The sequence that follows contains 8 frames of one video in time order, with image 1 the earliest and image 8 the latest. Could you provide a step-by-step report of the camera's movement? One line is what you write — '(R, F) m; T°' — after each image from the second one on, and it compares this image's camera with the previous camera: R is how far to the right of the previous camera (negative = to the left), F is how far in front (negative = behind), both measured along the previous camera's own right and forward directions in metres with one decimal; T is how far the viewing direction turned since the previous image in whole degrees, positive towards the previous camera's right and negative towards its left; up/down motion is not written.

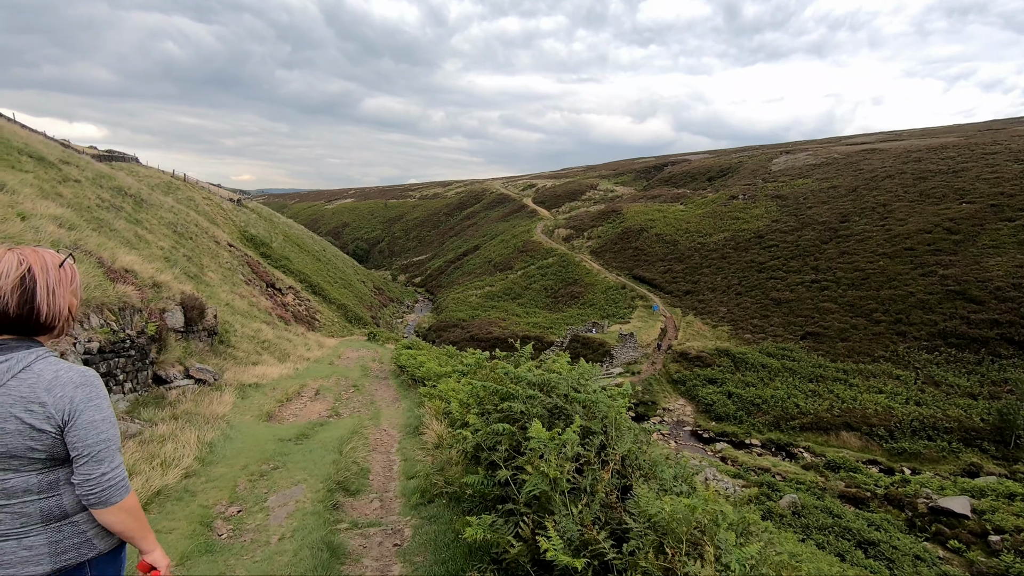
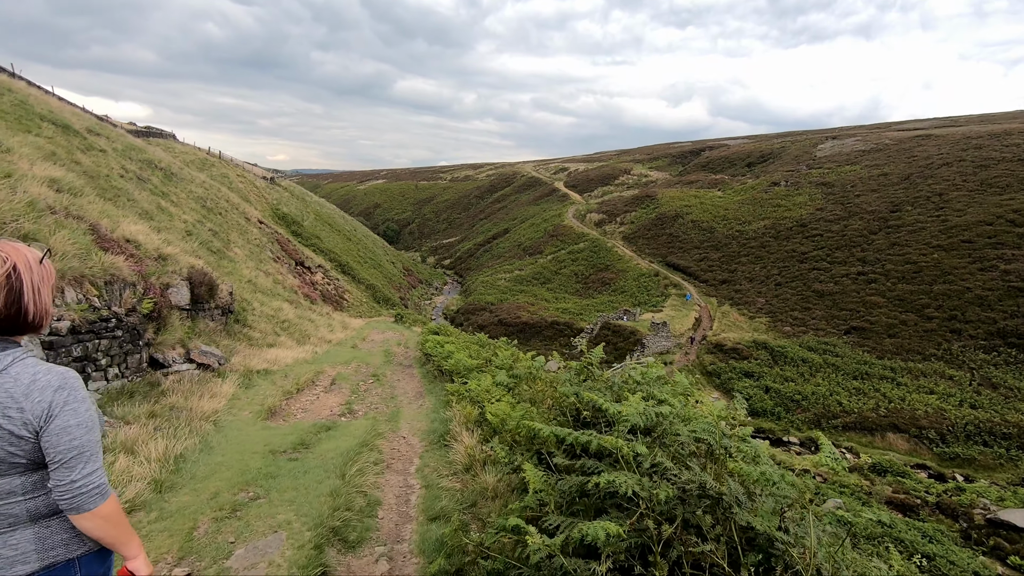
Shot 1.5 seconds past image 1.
(-0.1, +0.6) m; -3°
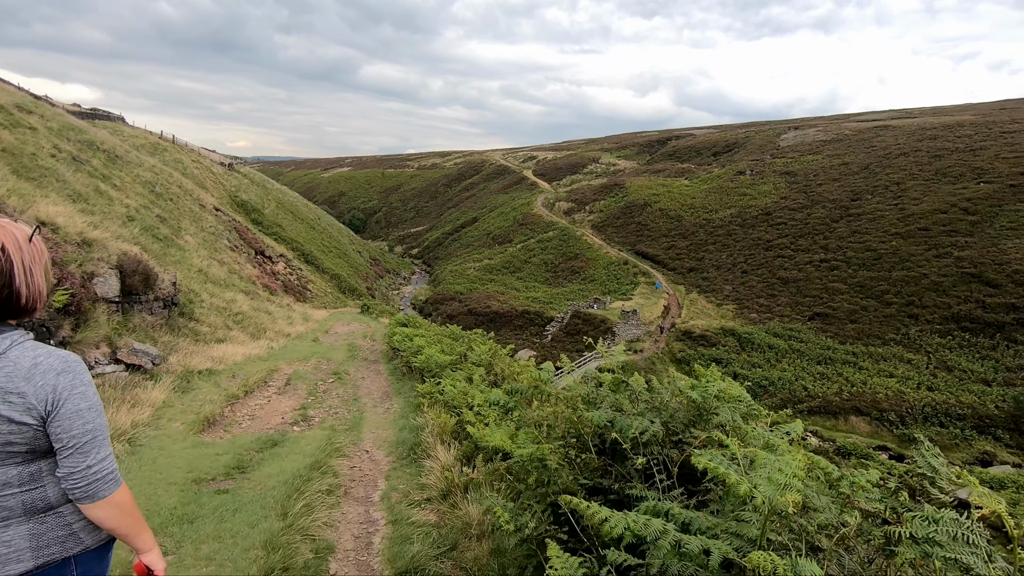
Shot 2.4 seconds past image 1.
(-0.1, +0.4) m; +3°
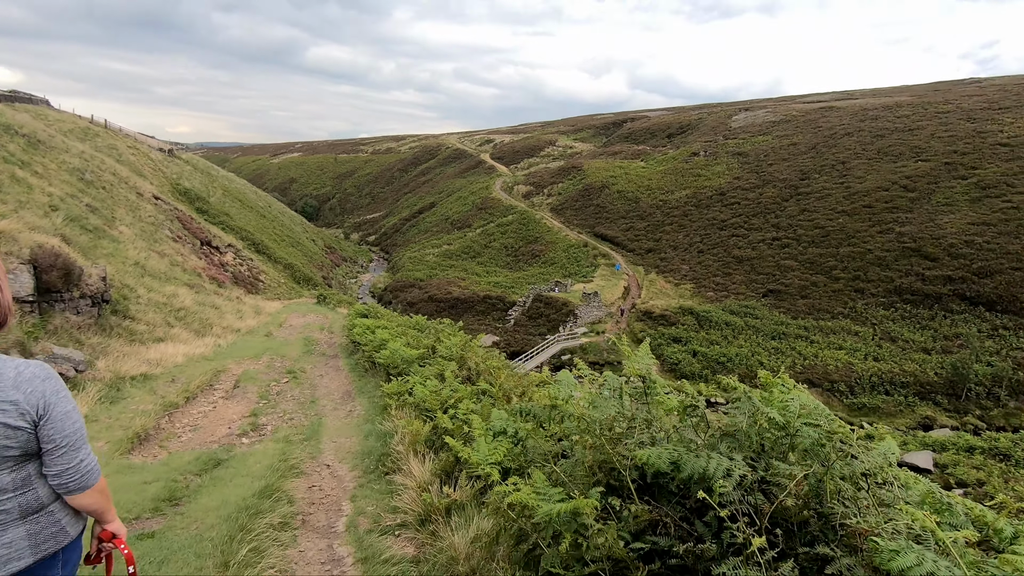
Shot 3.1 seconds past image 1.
(-0.1, +0.3) m; +4°
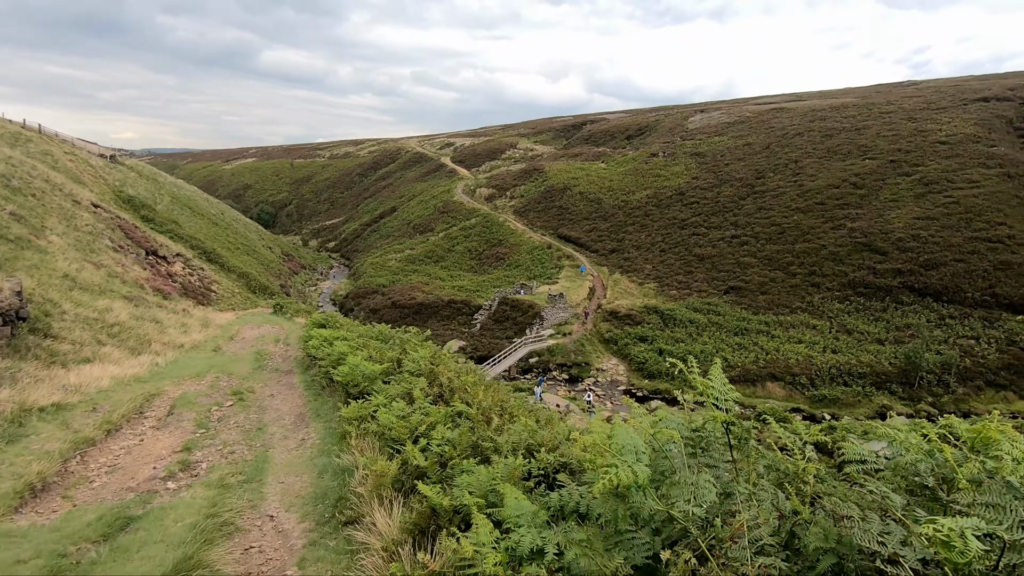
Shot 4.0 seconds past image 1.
(-0.1, +0.3) m; +4°
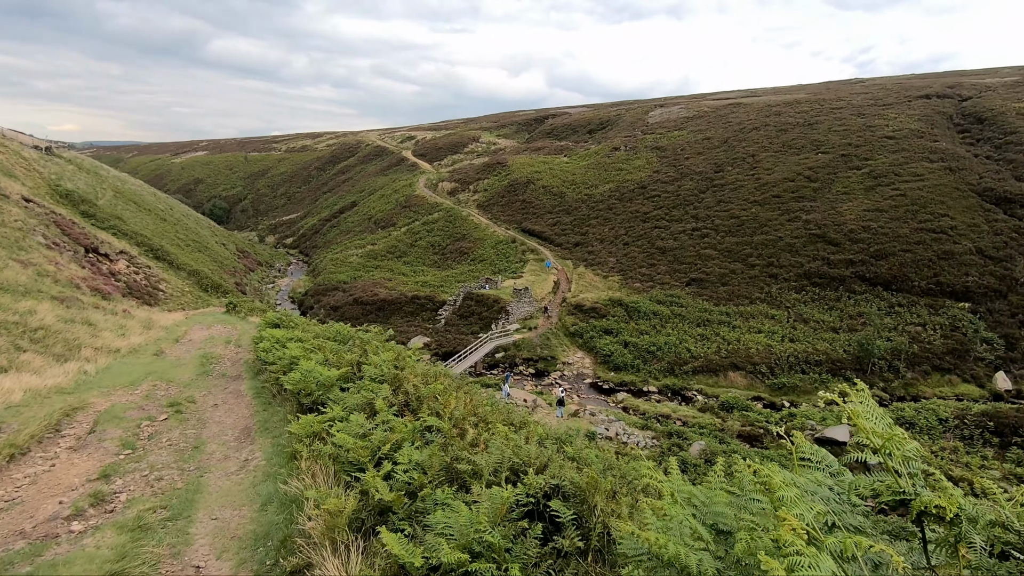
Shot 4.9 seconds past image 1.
(0.0, +0.3) m; +4°
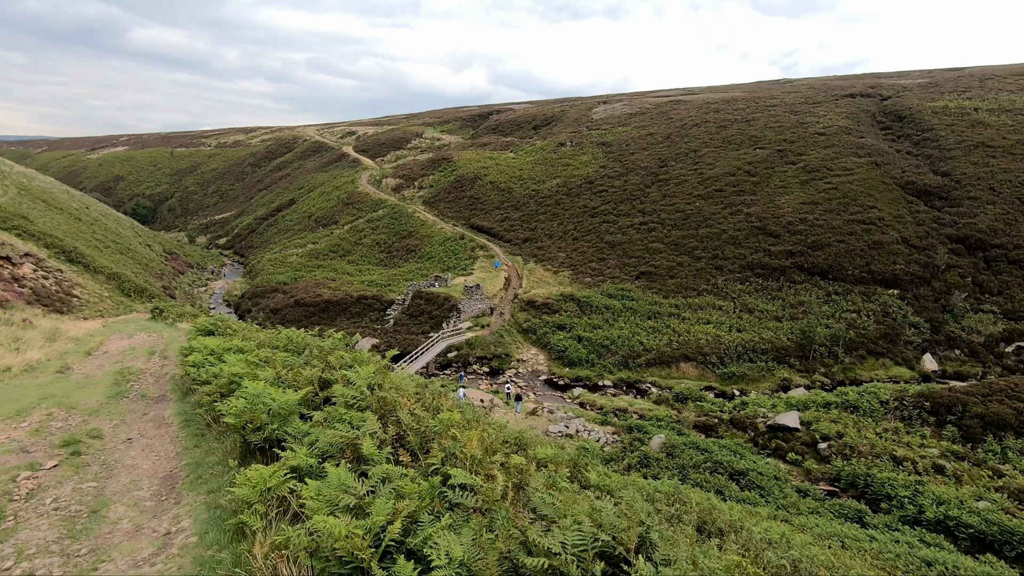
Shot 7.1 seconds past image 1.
(-0.2, +0.6) m; +6°
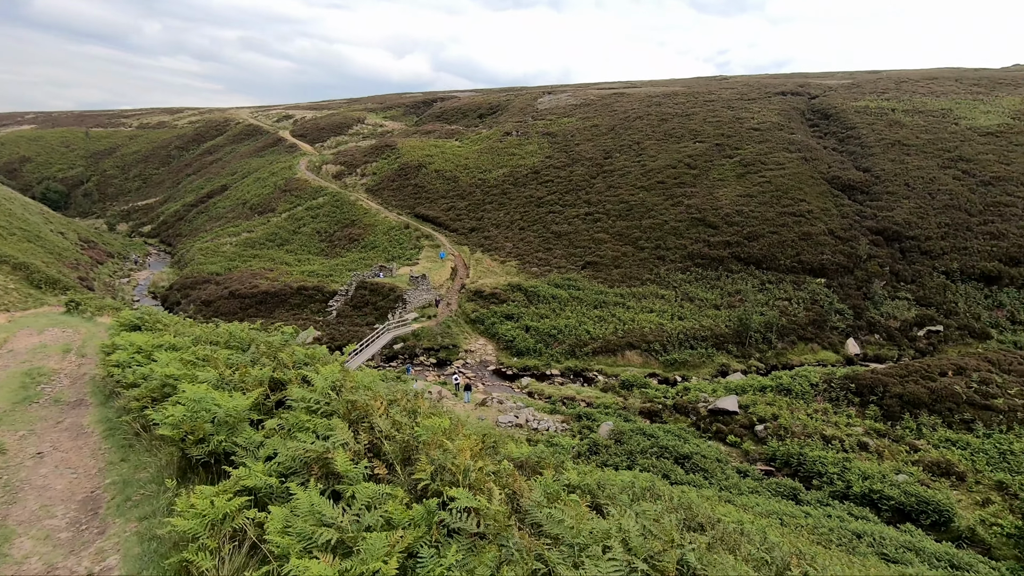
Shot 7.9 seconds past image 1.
(-0.1, +0.2) m; +6°
